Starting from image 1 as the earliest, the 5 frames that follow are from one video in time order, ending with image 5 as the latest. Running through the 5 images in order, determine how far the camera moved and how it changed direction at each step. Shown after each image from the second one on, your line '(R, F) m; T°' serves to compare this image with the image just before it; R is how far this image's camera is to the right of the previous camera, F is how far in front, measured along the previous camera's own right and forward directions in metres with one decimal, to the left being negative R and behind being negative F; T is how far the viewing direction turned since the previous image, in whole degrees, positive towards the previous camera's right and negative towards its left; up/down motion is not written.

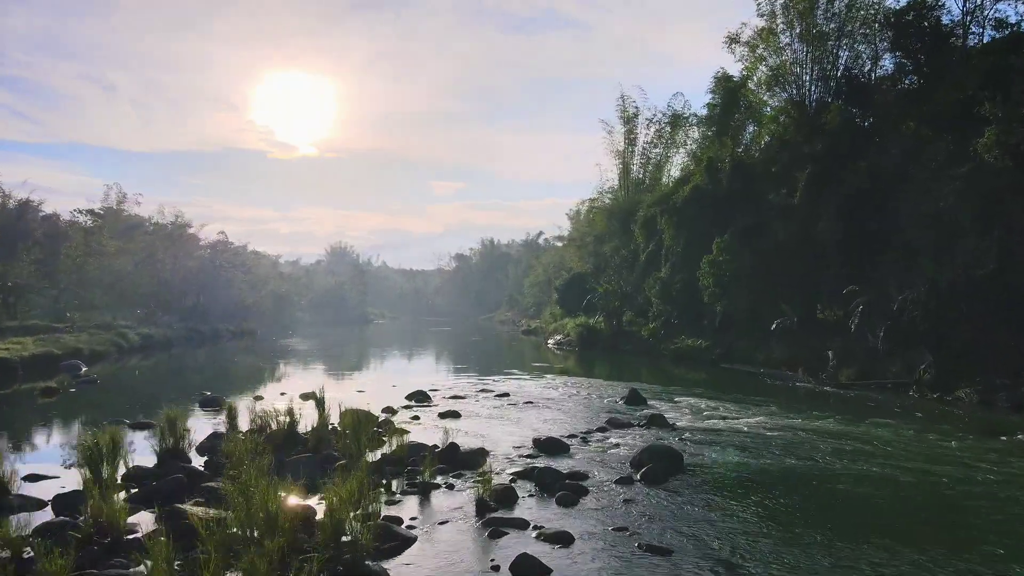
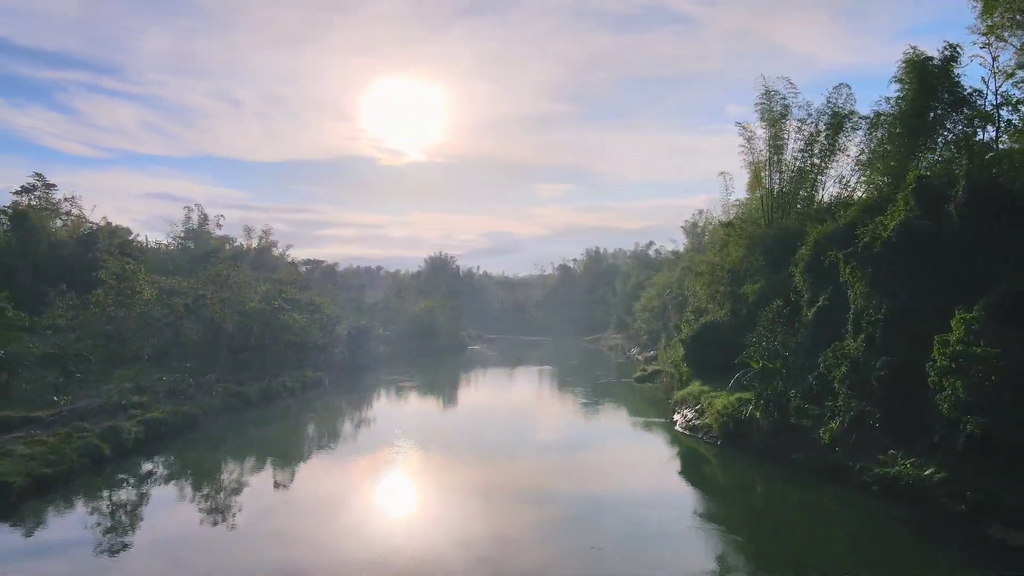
(-0.3, +7.4) m; -8°
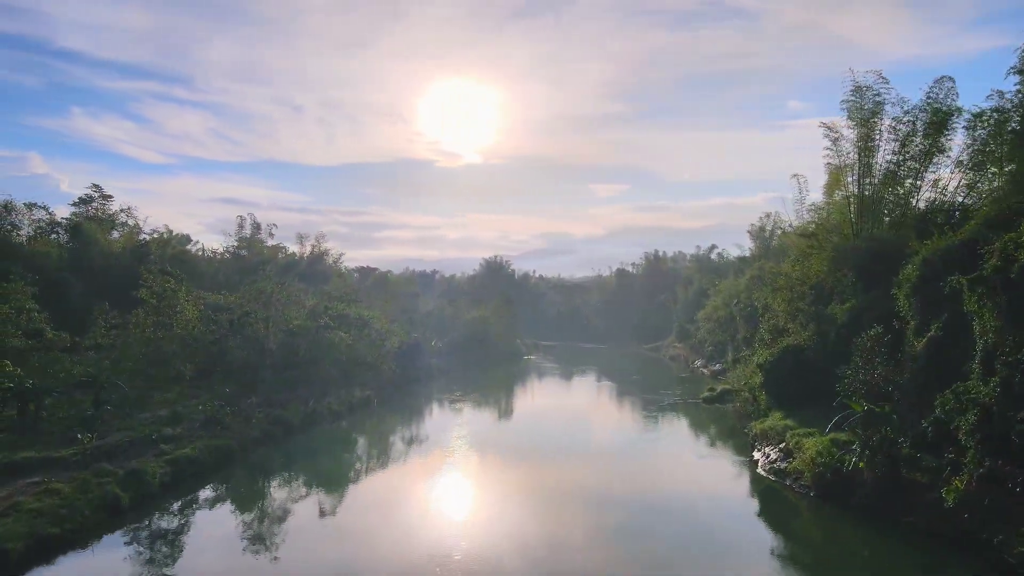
(-0.1, +2.3) m; -4°
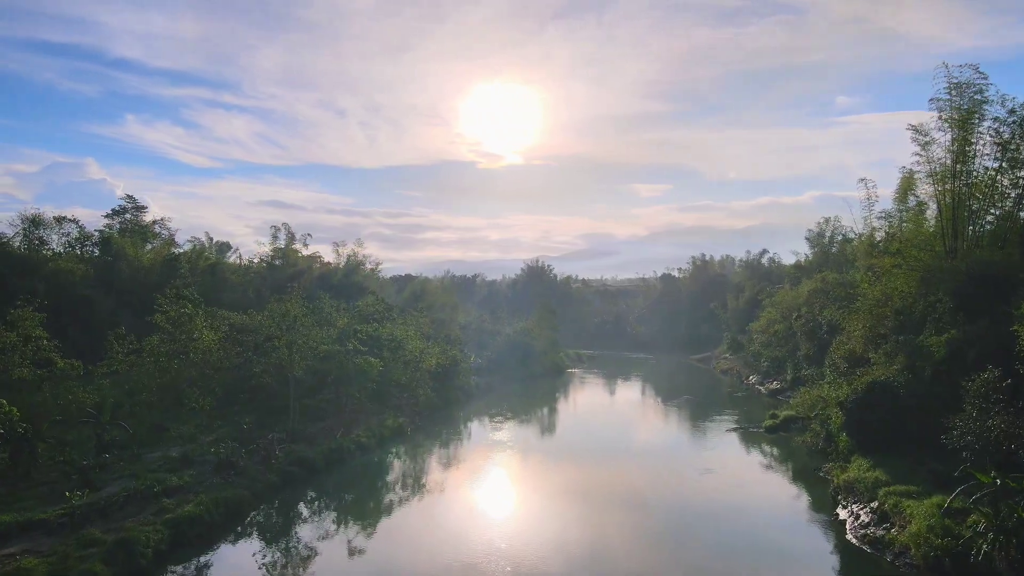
(-0.1, +2.7) m; -3°
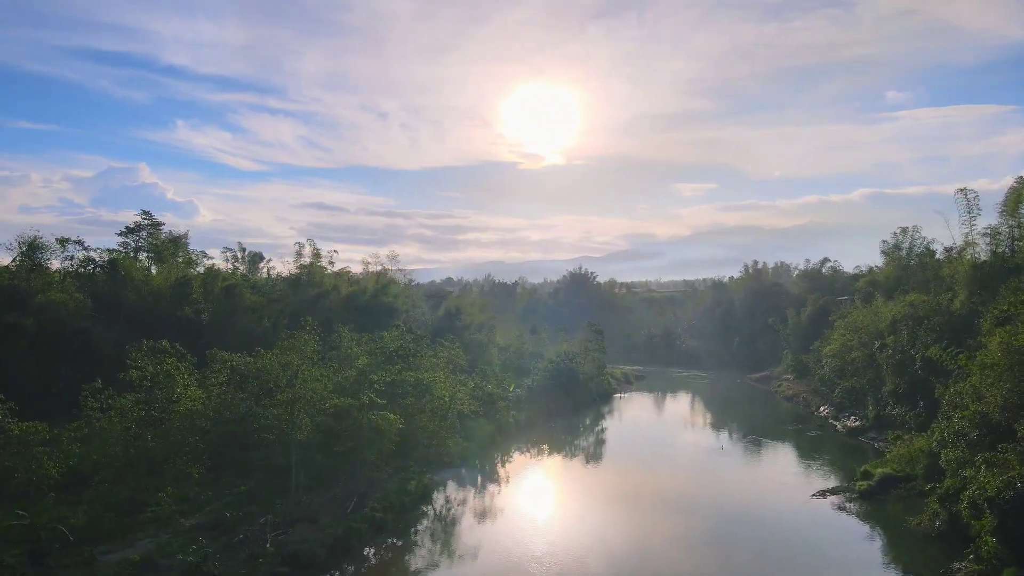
(-0.1, +4.9) m; -3°
